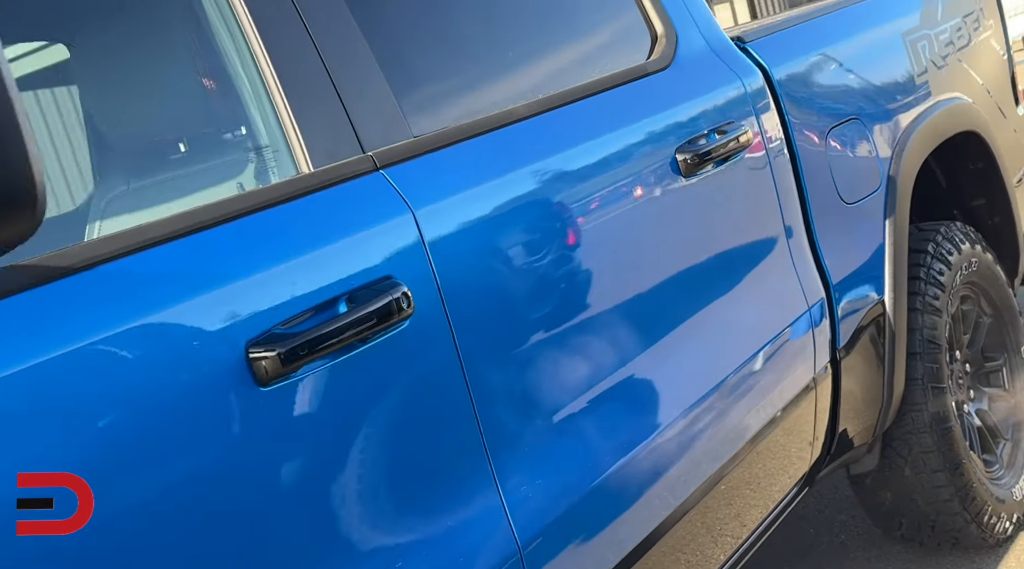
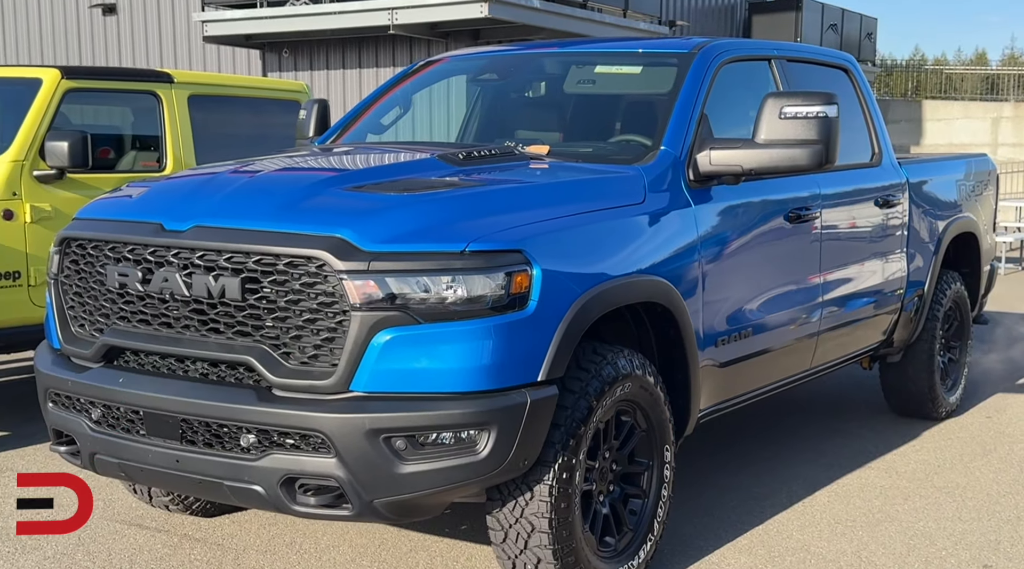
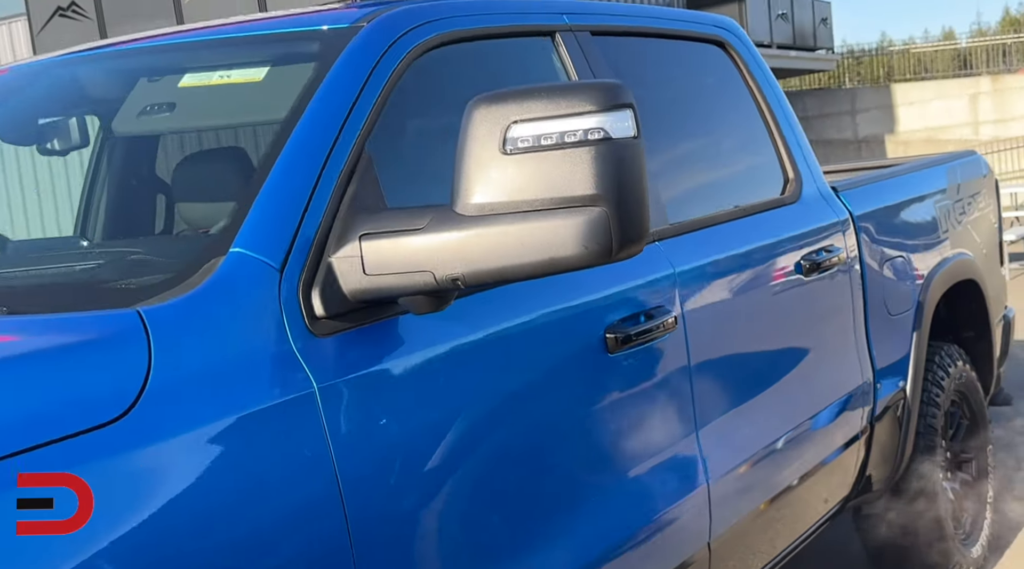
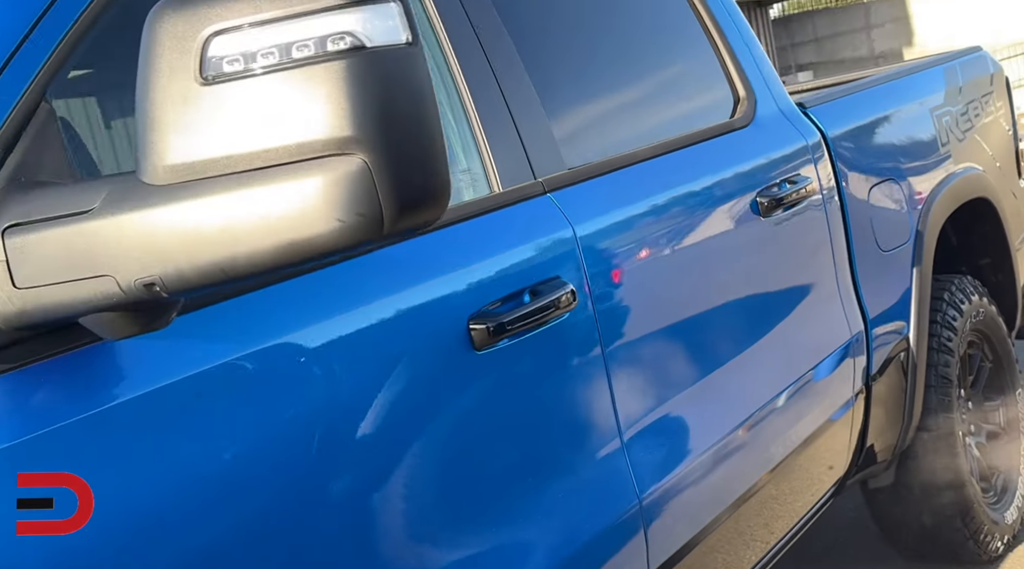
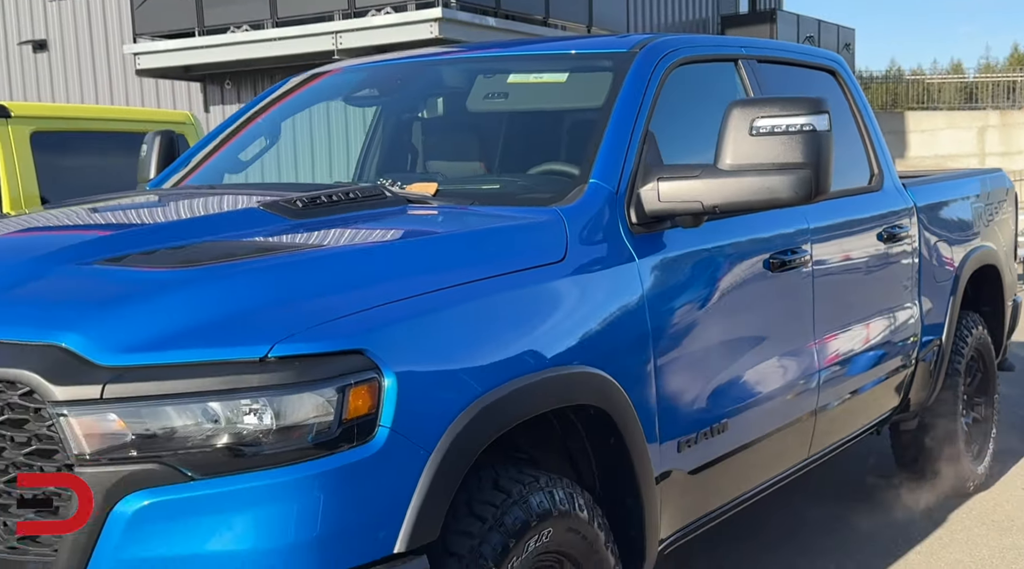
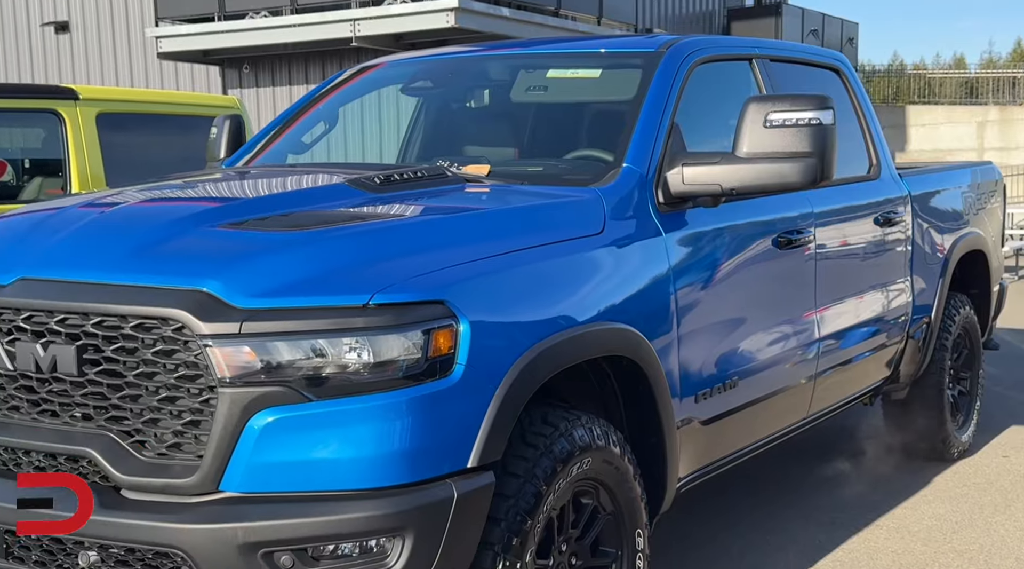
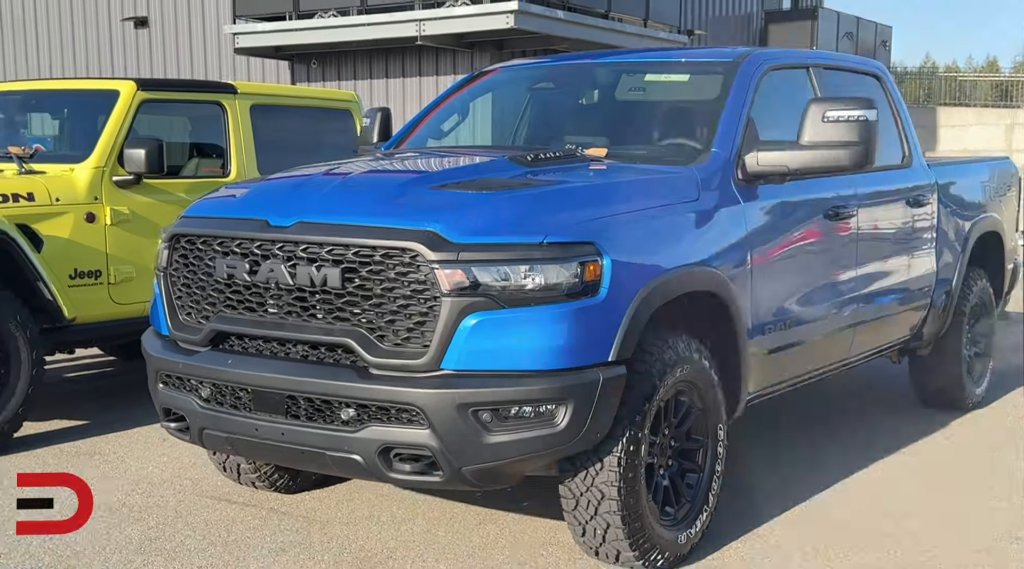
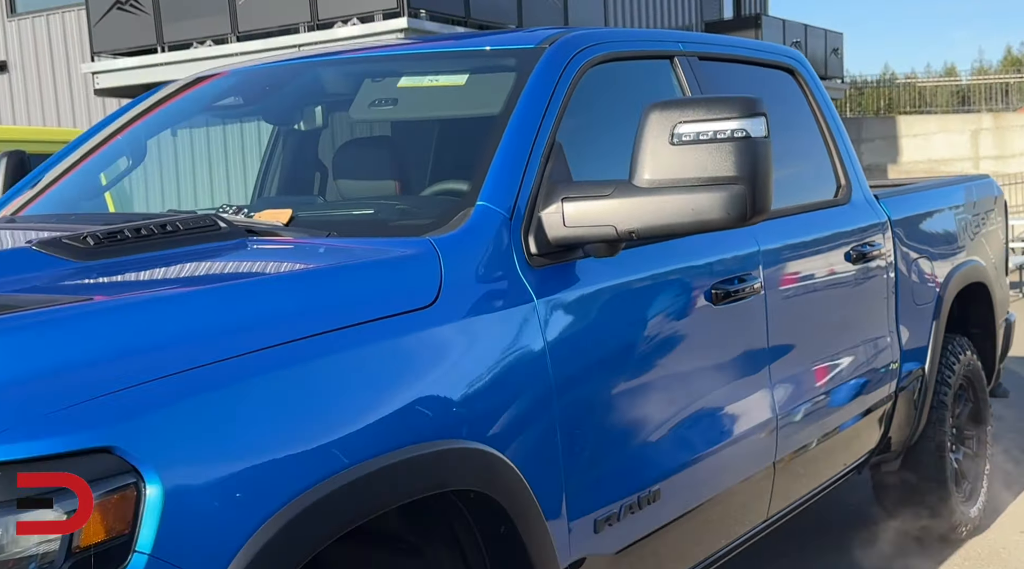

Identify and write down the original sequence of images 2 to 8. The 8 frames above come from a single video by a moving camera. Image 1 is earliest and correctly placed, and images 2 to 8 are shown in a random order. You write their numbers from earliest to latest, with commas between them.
4, 3, 8, 5, 6, 2, 7
